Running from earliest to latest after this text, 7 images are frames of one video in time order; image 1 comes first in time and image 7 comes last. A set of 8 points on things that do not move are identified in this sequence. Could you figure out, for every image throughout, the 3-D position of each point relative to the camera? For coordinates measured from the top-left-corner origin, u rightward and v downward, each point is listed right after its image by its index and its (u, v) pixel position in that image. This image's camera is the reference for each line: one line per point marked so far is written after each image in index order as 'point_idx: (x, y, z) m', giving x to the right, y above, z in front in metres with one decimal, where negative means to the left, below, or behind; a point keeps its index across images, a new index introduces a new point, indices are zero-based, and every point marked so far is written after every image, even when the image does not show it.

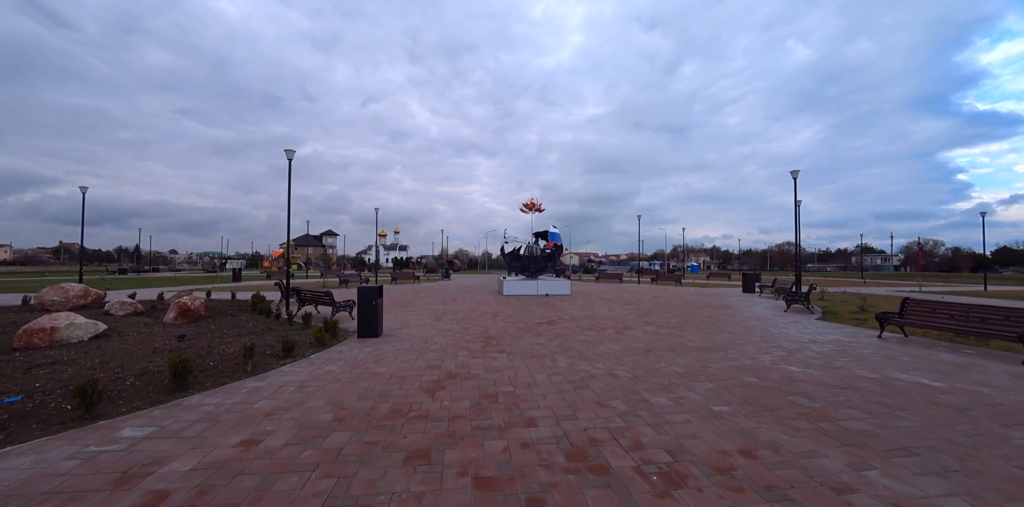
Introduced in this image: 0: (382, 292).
0: (-2.9, -0.9, +8.1) m
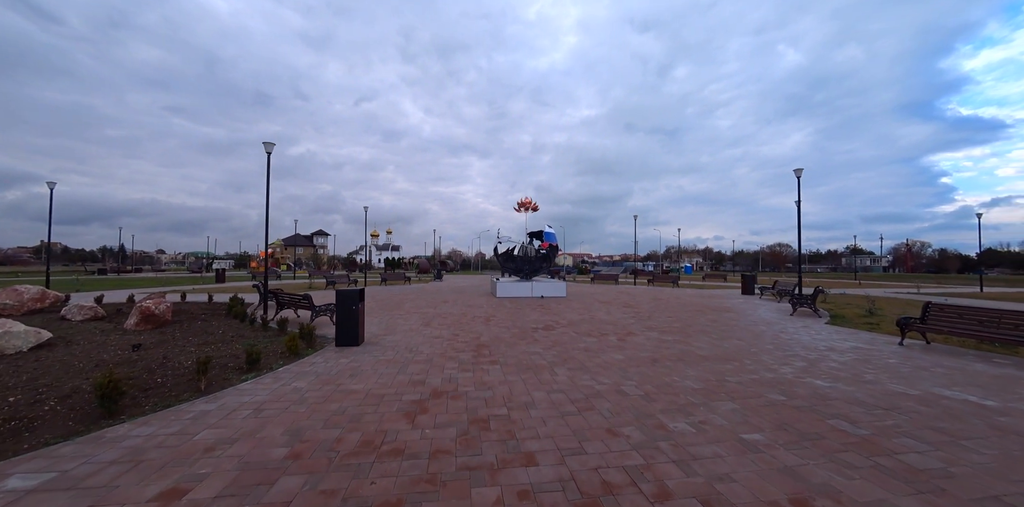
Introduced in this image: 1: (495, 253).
0: (-3.0, -0.9, +7.4) m
1: (-0.8, 0.0, +19.9) m
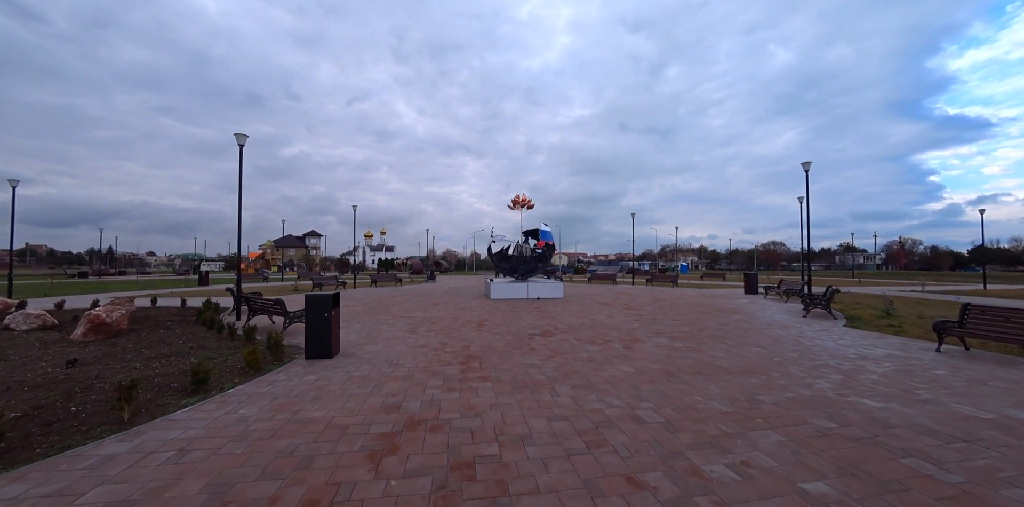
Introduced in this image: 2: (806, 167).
0: (-3.1, -0.9, +6.6) m
1: (-1.1, +0.1, +19.1) m
2: (+10.8, +3.2, +13.4) m
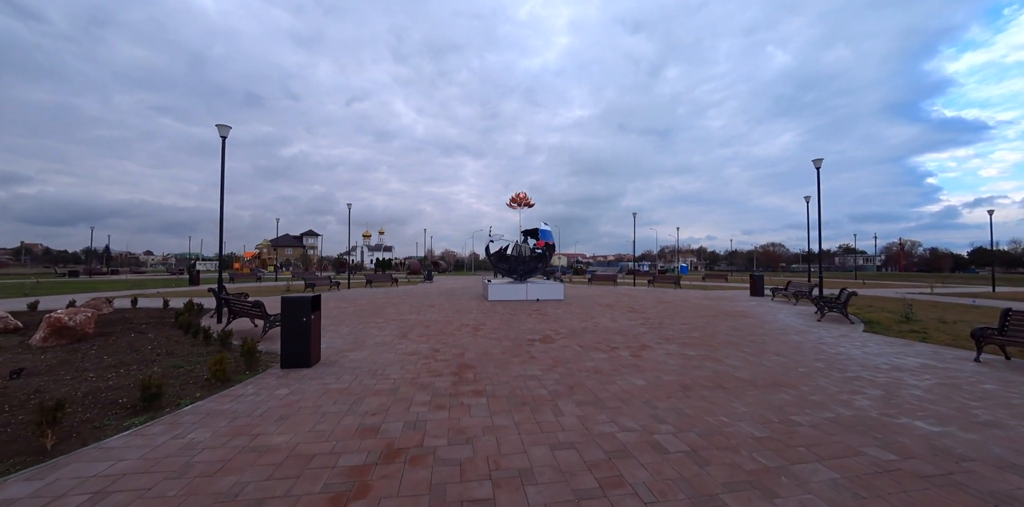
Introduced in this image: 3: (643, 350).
0: (-3.2, -0.8, +6.0) m
1: (-1.2, +0.1, +18.5) m
2: (+10.7, +3.1, +12.8) m
3: (+2.5, -1.8, +7.0) m
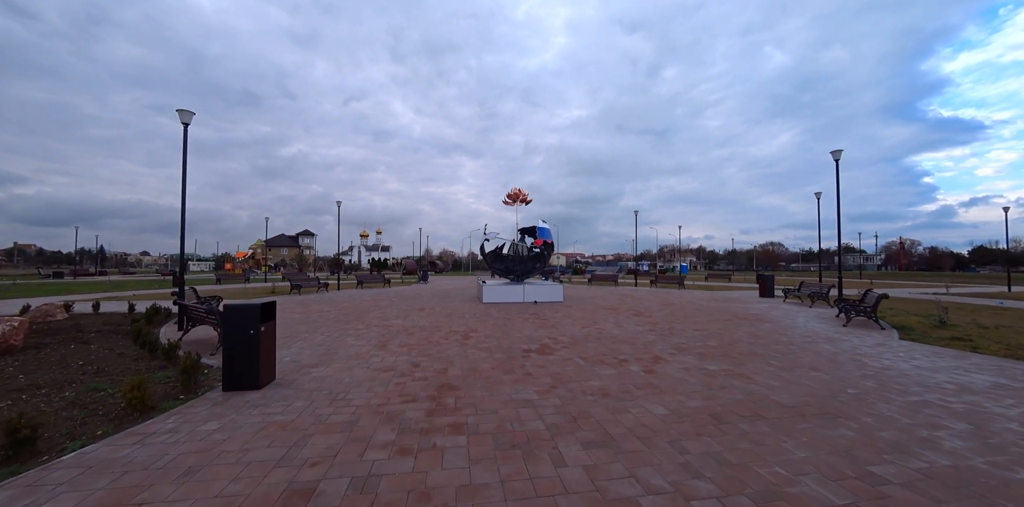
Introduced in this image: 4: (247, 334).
0: (-3.3, -0.8, +5.0) m
1: (-1.4, +0.1, +17.5) m
2: (+10.6, +3.2, +11.9) m
3: (+2.4, -1.8, +6.1) m
4: (-3.5, -1.0, +4.8) m
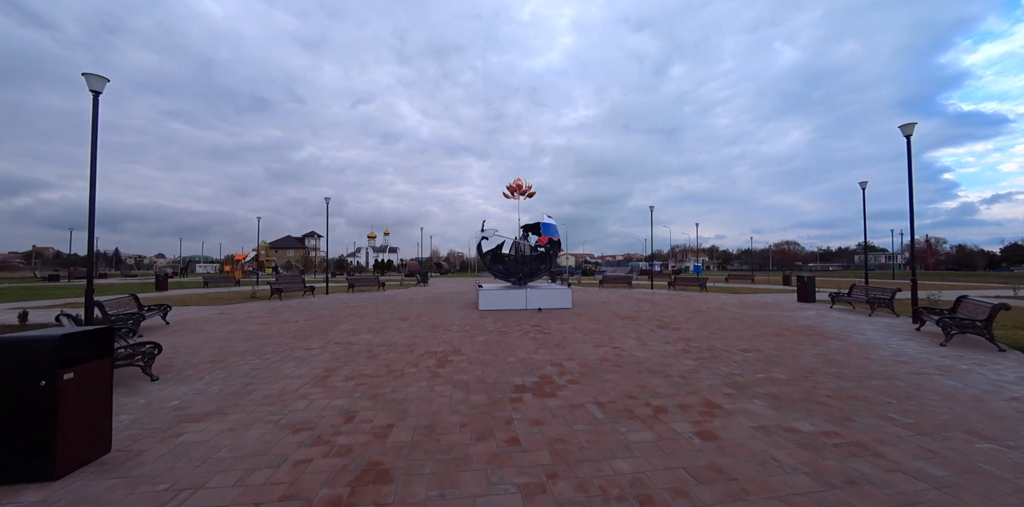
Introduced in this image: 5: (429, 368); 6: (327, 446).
0: (-3.5, -0.8, +3.0) m
1: (-1.3, +0.1, +15.6) m
2: (+10.5, +3.3, +9.7) m
3: (+2.2, -1.8, +4.0) m
4: (-3.7, -1.0, +2.8) m
5: (-1.4, -1.8, +6.0) m
6: (-1.7, -1.8, +3.4) m
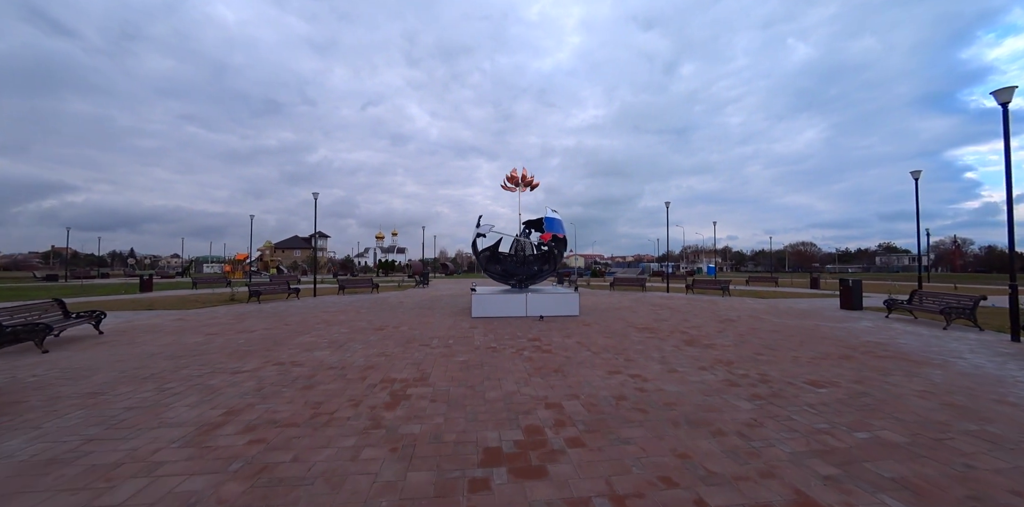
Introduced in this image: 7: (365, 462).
0: (-3.8, -0.7, +1.4) m
1: (-1.3, +0.1, +13.8) m
2: (+10.3, +3.3, +7.7) m
3: (+1.9, -1.7, +2.2) m
4: (-4.0, -0.9, +1.2) m
5: (-1.6, -1.8, +4.3) m
6: (-2.0, -1.7, +1.7) m
7: (-1.3, -1.7, +3.2) m
